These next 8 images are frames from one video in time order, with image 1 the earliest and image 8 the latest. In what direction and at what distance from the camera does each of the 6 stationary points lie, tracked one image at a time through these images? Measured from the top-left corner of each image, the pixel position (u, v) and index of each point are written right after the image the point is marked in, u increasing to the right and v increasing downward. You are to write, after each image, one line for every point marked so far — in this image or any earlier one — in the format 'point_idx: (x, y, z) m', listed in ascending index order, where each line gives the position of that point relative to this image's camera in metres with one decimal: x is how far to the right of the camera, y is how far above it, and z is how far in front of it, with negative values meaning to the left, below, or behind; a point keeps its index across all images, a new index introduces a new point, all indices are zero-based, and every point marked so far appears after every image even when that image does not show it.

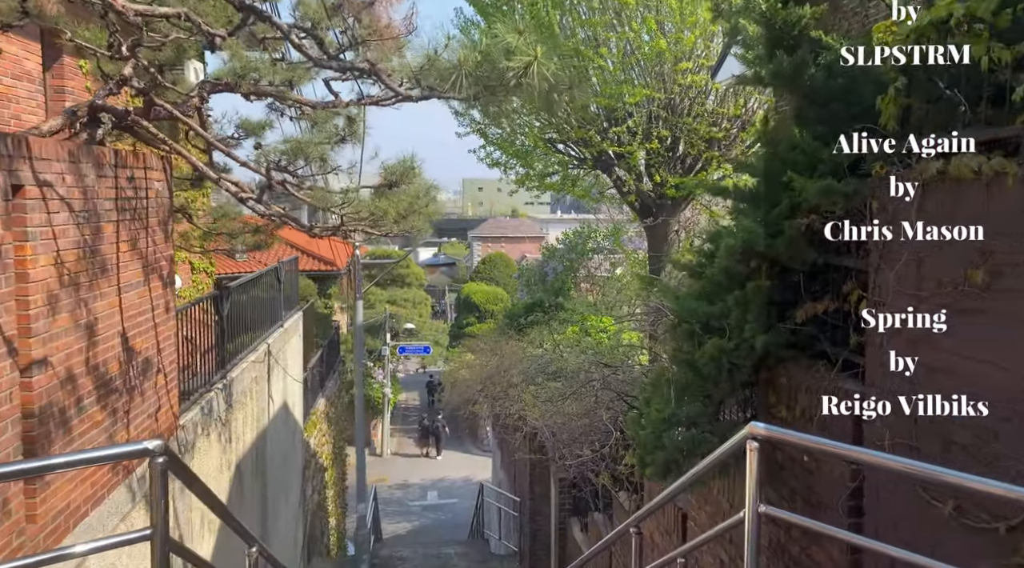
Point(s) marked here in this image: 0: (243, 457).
0: (-2.4, -1.6, +7.5) m
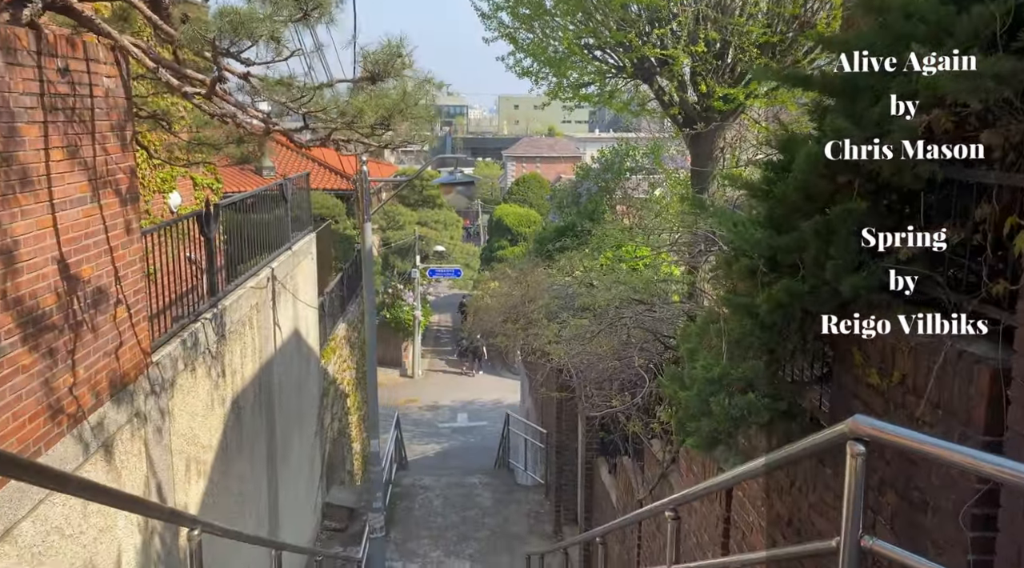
0: (-2.2, -0.9, +6.9) m
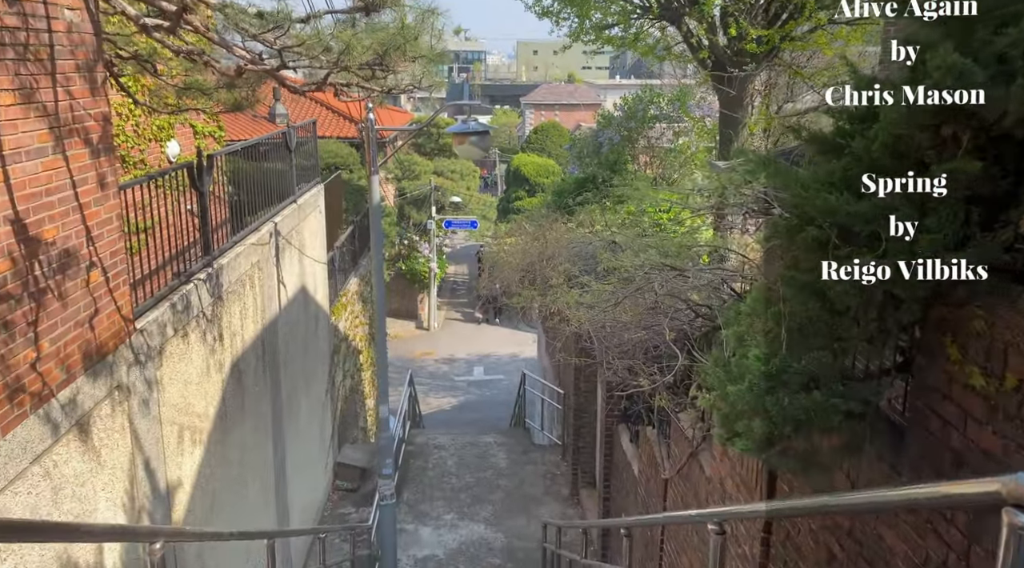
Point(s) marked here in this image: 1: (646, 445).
0: (-2.1, -0.6, +6.5) m
1: (+1.0, -1.2, +6.4) m
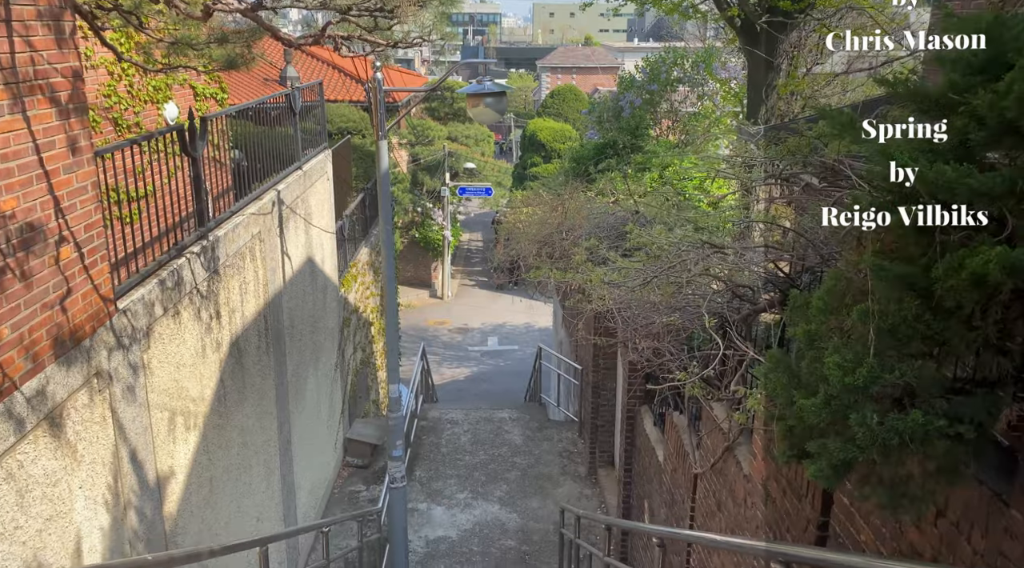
0: (-2.0, -0.4, +6.1) m
1: (+1.1, -1.1, +5.9) m
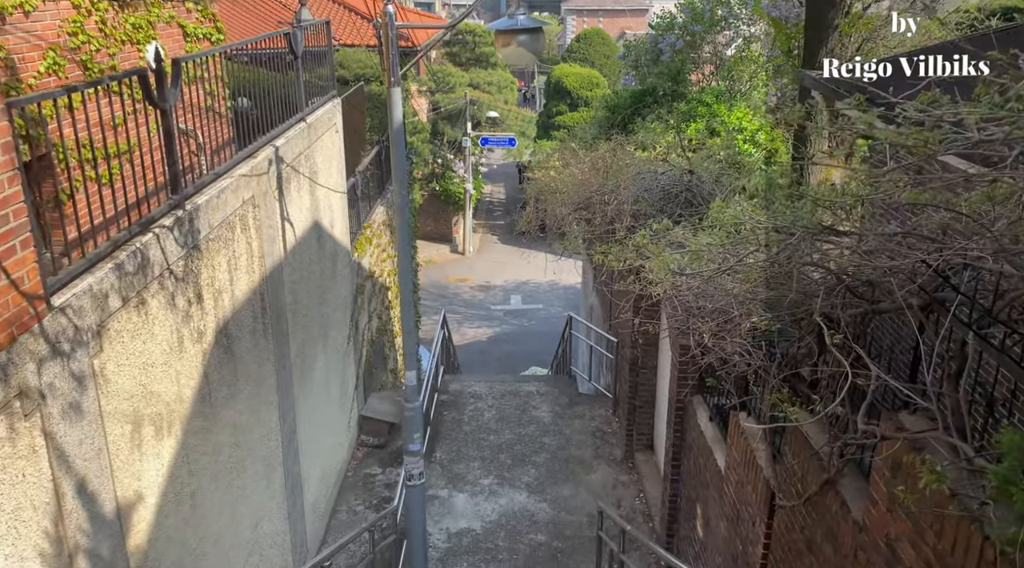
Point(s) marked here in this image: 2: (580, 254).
0: (-1.8, -0.2, +5.2) m
1: (+1.4, -0.9, +5.0) m
2: (+0.7, +0.3, +8.2) m
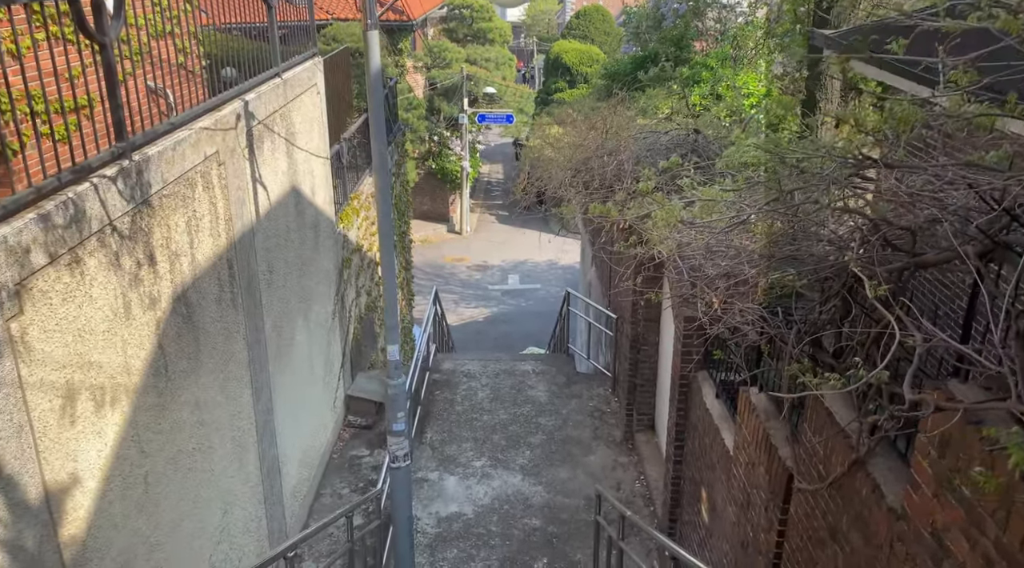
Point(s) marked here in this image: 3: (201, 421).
0: (-1.8, 0.0, +4.7) m
1: (+1.3, -0.7, +4.6) m
2: (+0.6, +0.6, +7.8) m
3: (-1.8, -0.8, +4.9) m
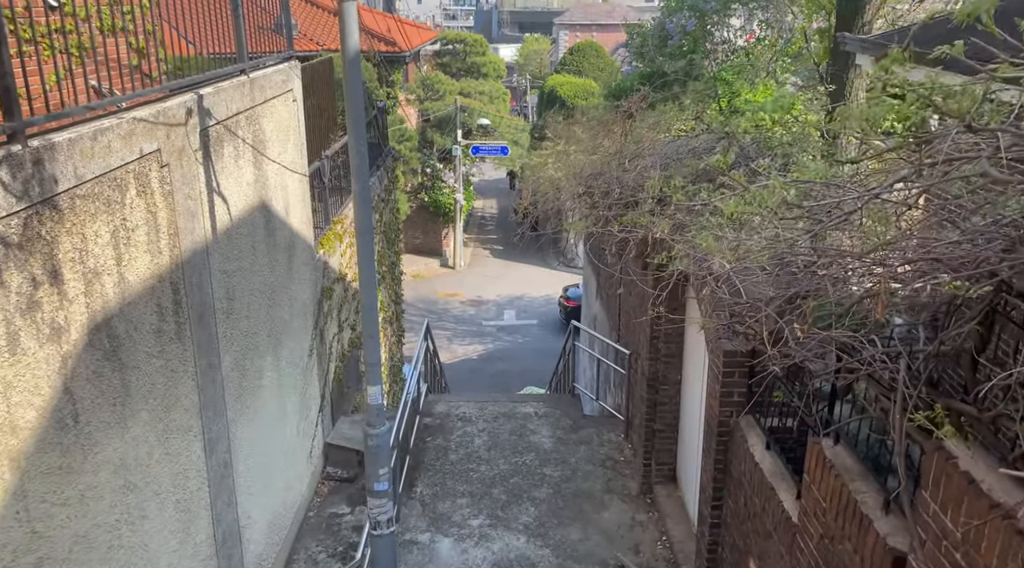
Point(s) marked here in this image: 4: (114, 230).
0: (-1.8, -0.1, +3.8) m
1: (+1.3, -0.8, +3.6) m
2: (+0.6, +0.3, +6.8) m
3: (-1.8, -0.9, +3.9) m
4: (-1.8, +0.2, +3.7) m
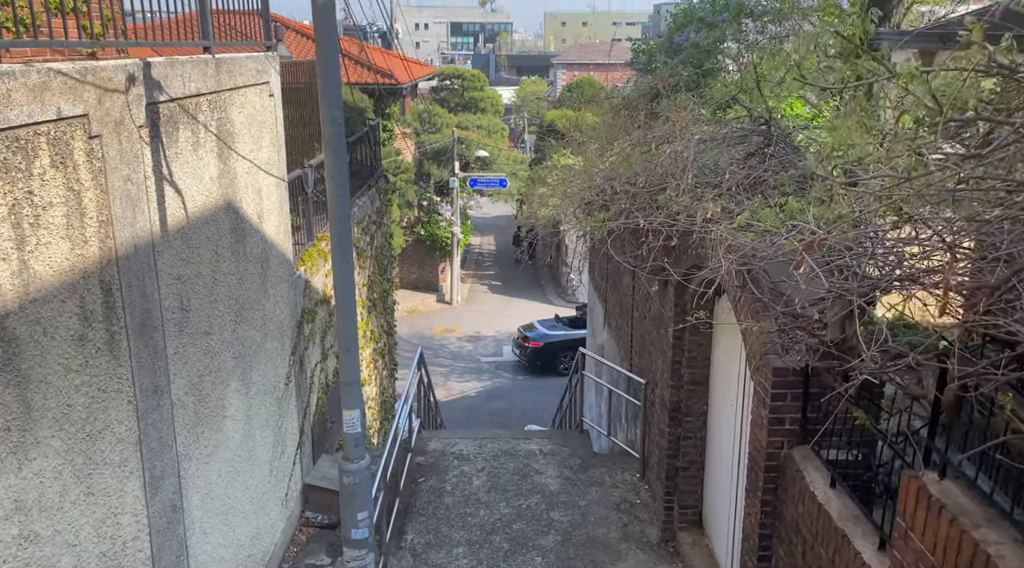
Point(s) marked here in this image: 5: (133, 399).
0: (-1.7, -0.1, +3.0) m
1: (+1.4, -0.8, +2.7) m
2: (+0.7, +0.2, +6.0) m
3: (-1.7, -0.9, +3.0) m
4: (-1.7, +0.3, +2.9) m
5: (-1.7, -0.5, +3.8) m
